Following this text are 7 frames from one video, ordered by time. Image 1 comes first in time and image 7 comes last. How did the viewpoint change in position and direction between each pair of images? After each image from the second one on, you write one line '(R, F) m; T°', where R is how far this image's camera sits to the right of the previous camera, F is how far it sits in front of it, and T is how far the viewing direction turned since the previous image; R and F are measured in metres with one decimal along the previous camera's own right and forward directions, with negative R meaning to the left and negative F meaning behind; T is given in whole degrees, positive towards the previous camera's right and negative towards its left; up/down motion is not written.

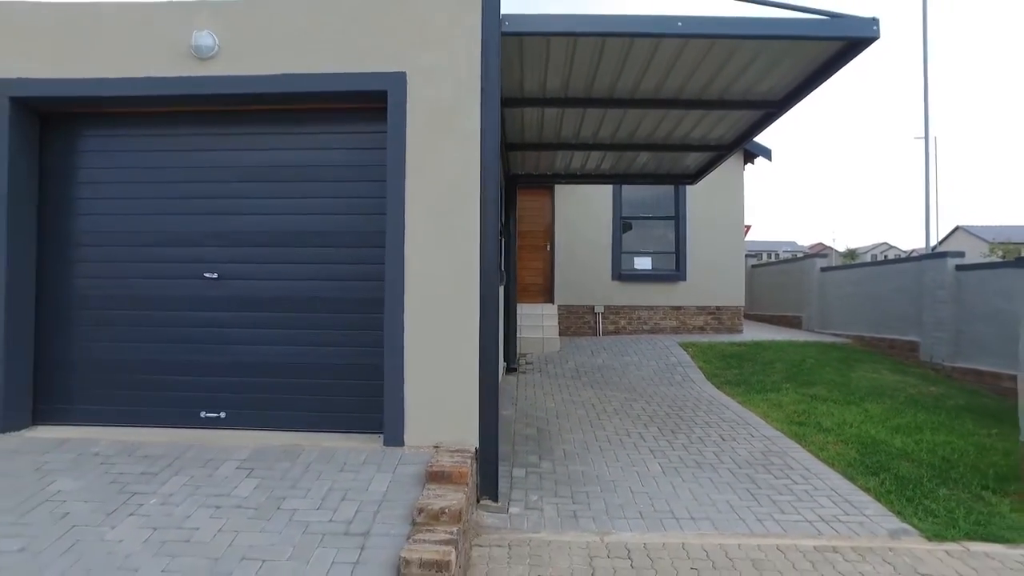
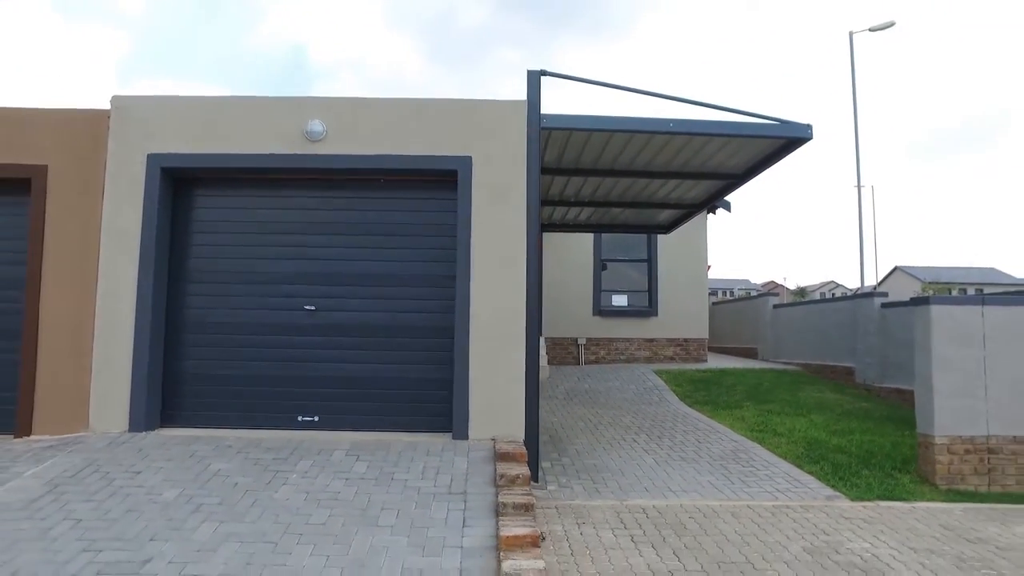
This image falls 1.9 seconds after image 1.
(-0.7, -1.6) m; +3°
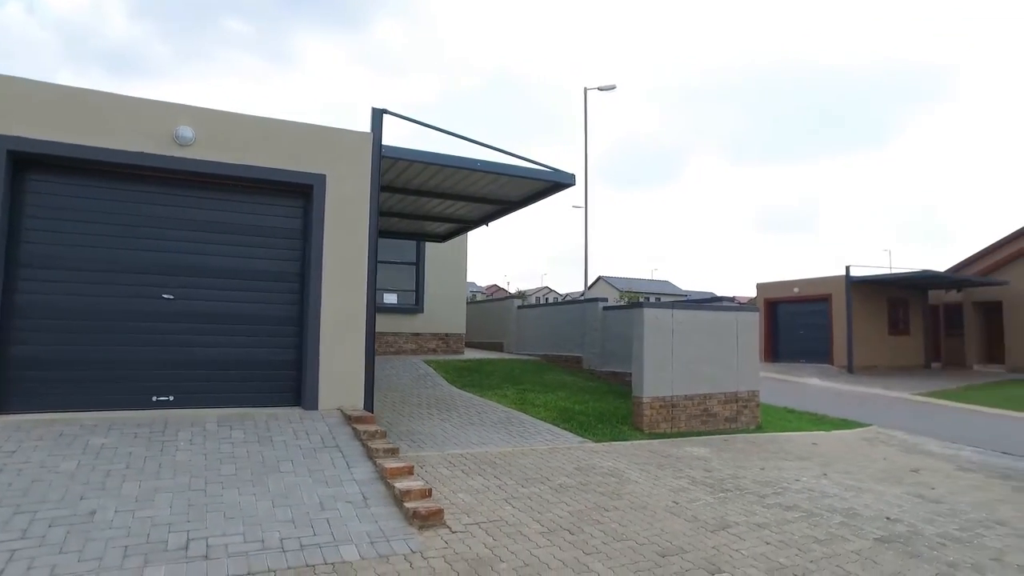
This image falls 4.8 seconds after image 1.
(-1.4, -1.6) m; +23°
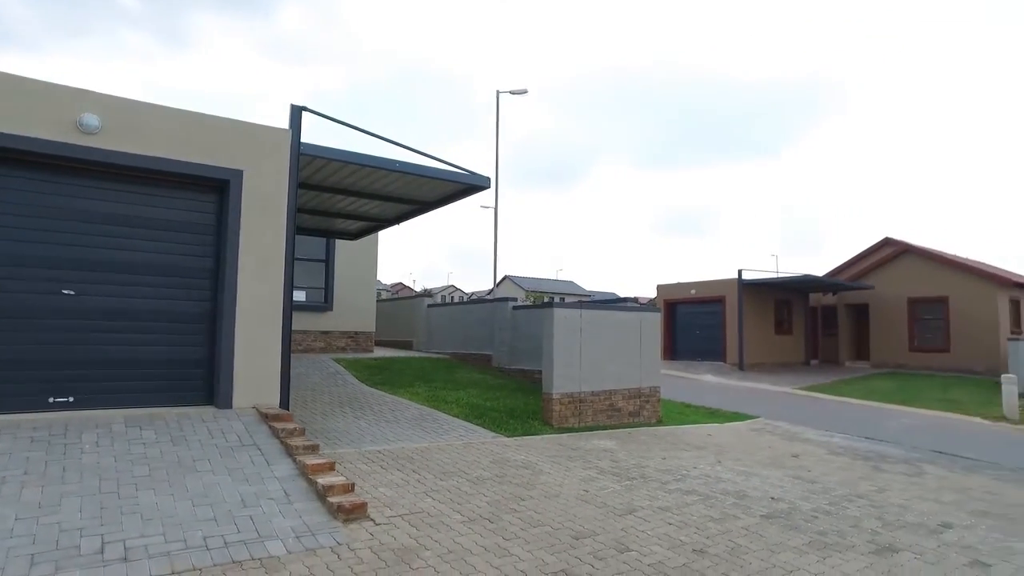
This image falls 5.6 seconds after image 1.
(-0.2, -0.3) m; +8°
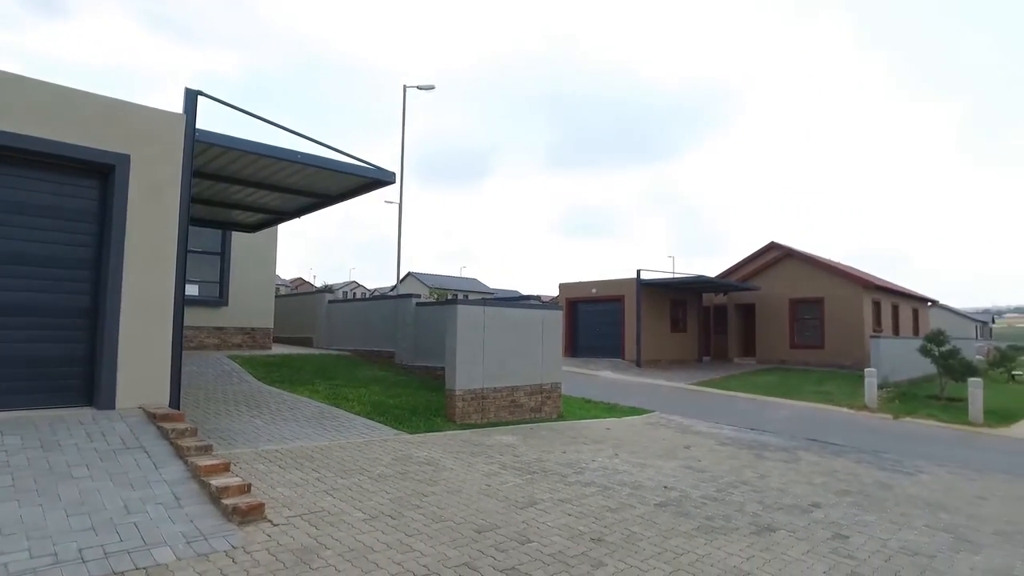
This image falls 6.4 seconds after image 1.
(0.0, 0.0) m; +8°
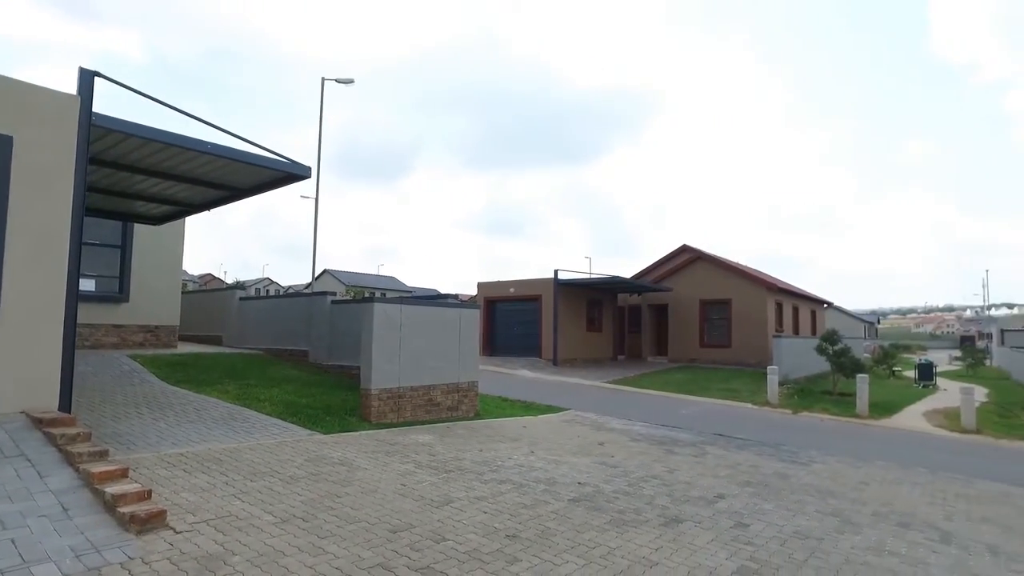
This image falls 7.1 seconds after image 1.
(0.0, 0.0) m; +7°
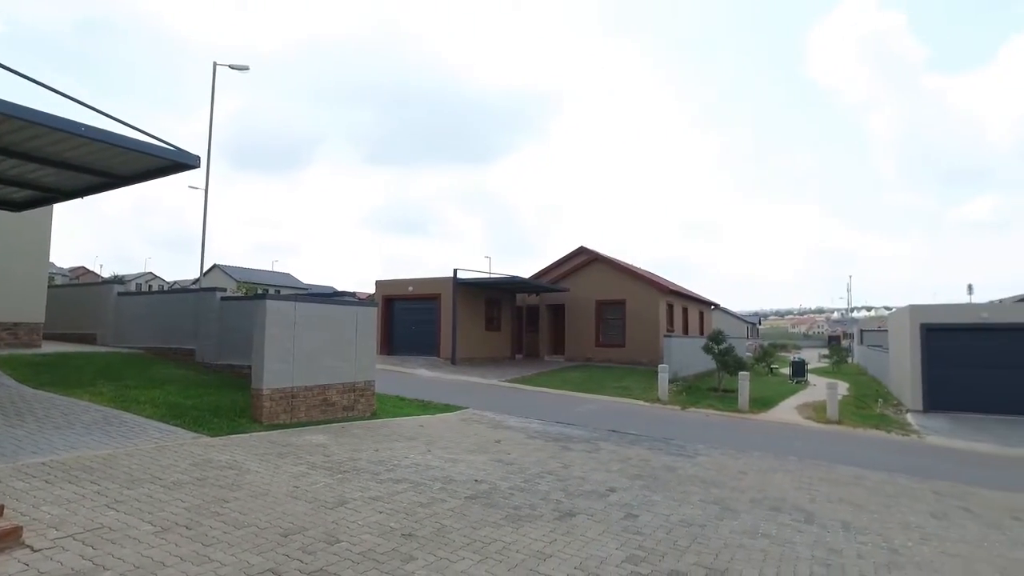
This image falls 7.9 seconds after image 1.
(0.0, 0.0) m; +8°
